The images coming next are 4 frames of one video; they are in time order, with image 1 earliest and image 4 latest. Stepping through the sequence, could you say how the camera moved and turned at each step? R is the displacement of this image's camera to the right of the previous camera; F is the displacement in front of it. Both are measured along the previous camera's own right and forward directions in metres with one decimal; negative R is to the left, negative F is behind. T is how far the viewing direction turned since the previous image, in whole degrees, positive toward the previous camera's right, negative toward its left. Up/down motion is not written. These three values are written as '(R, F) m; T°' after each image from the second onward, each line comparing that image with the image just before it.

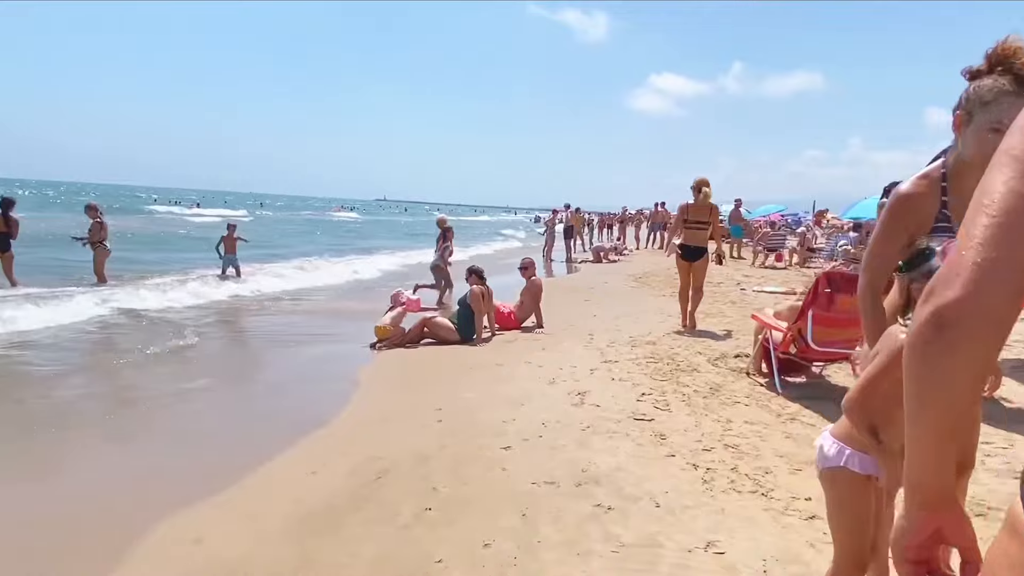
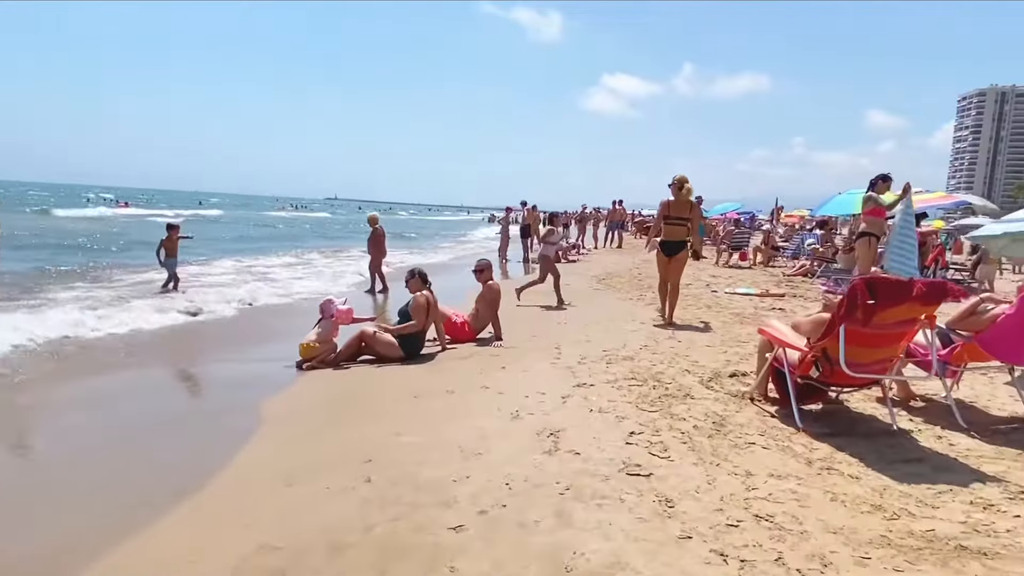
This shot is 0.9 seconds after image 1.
(0.0, +1.1) m; +4°
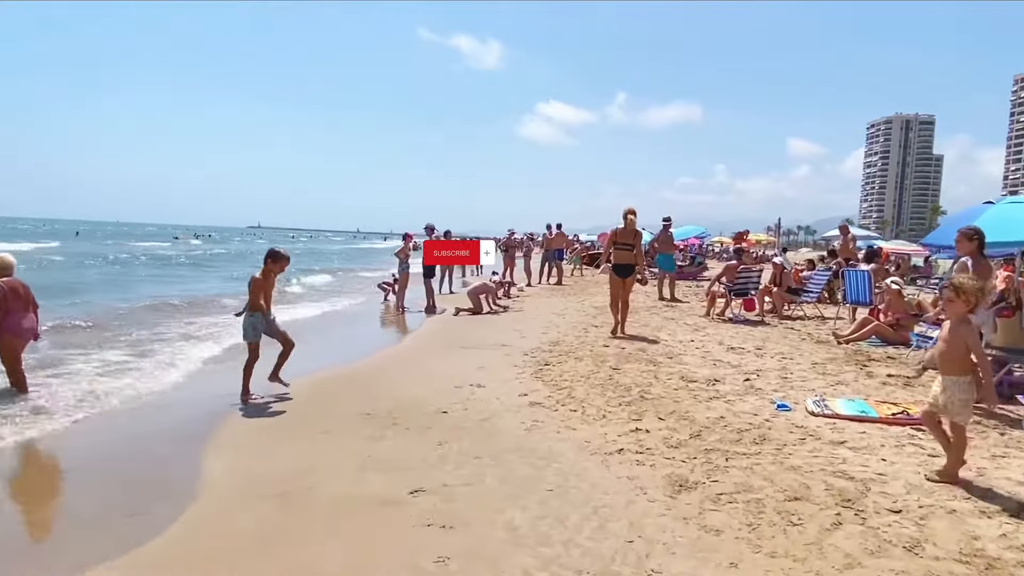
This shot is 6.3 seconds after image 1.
(+0.7, +6.3) m; +5°
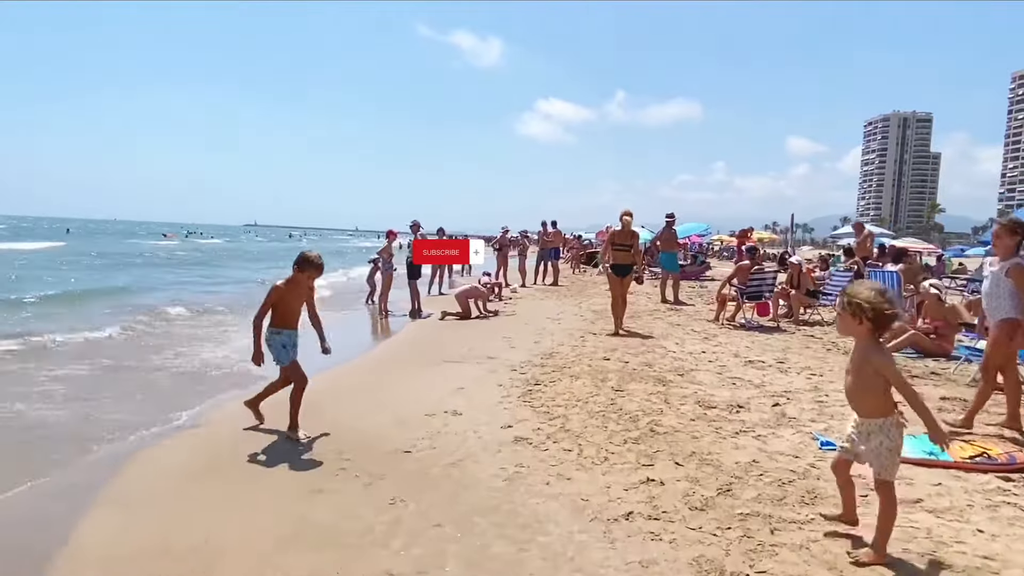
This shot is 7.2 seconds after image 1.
(+0.1, +1.1) m; 0°
